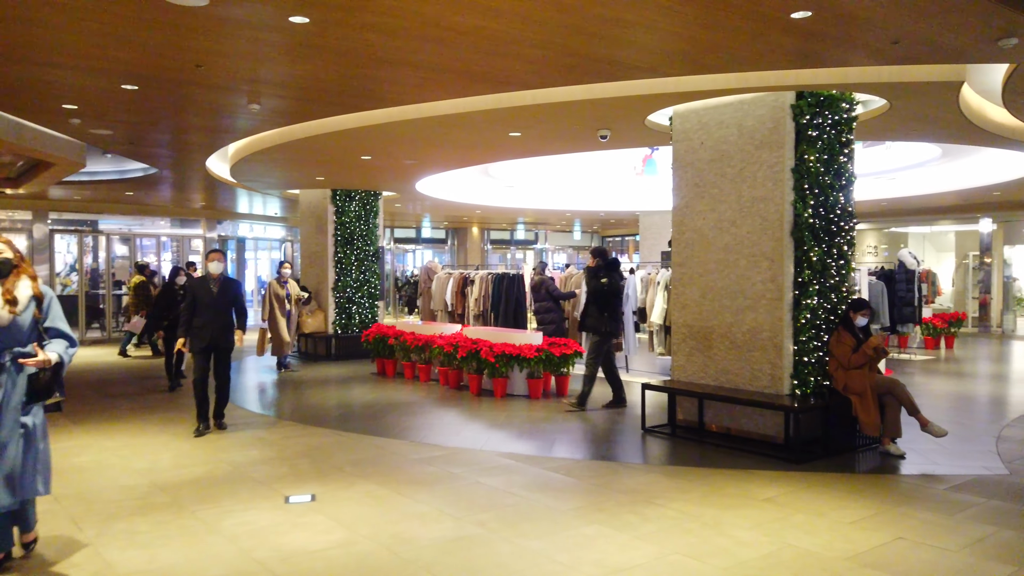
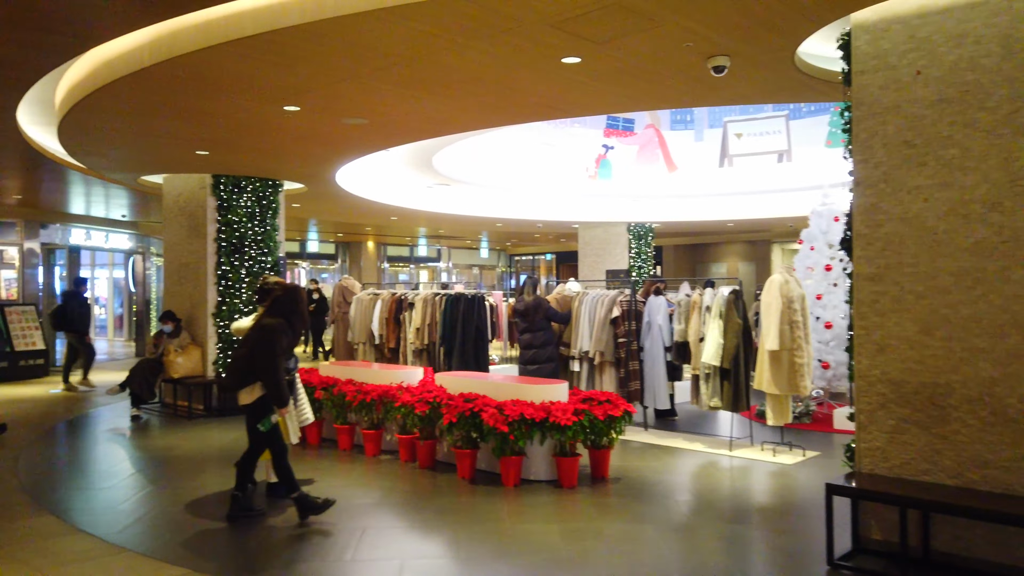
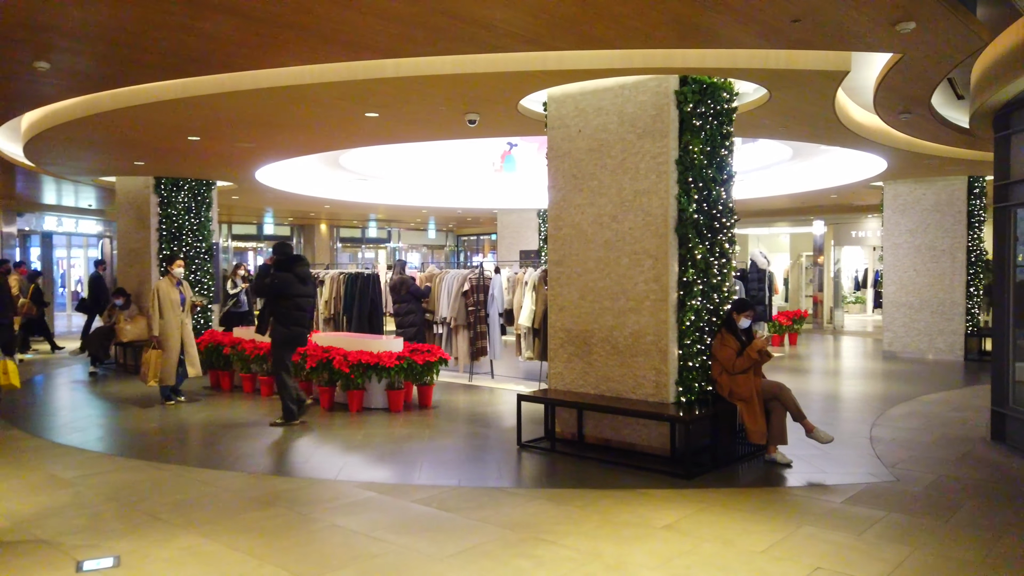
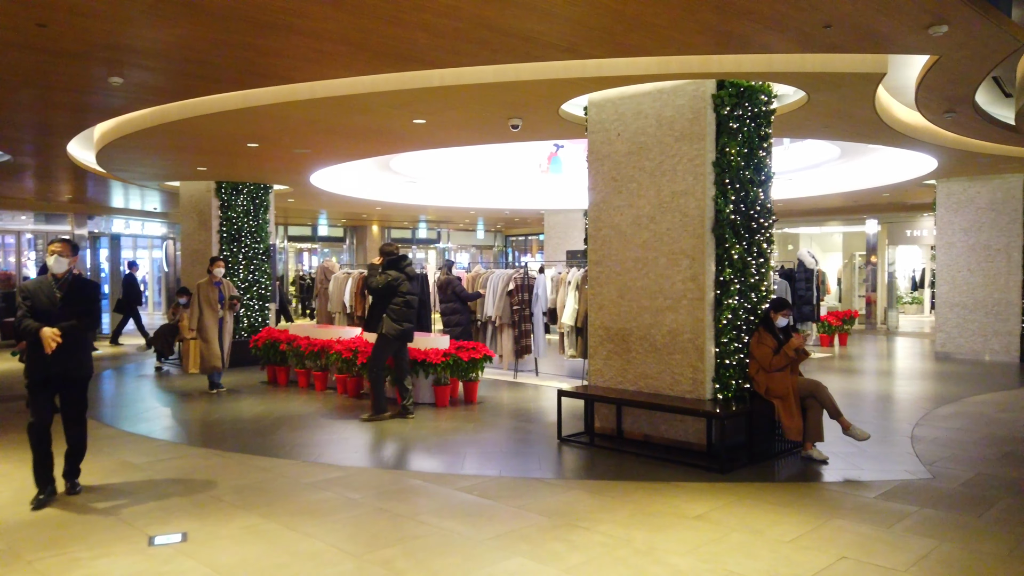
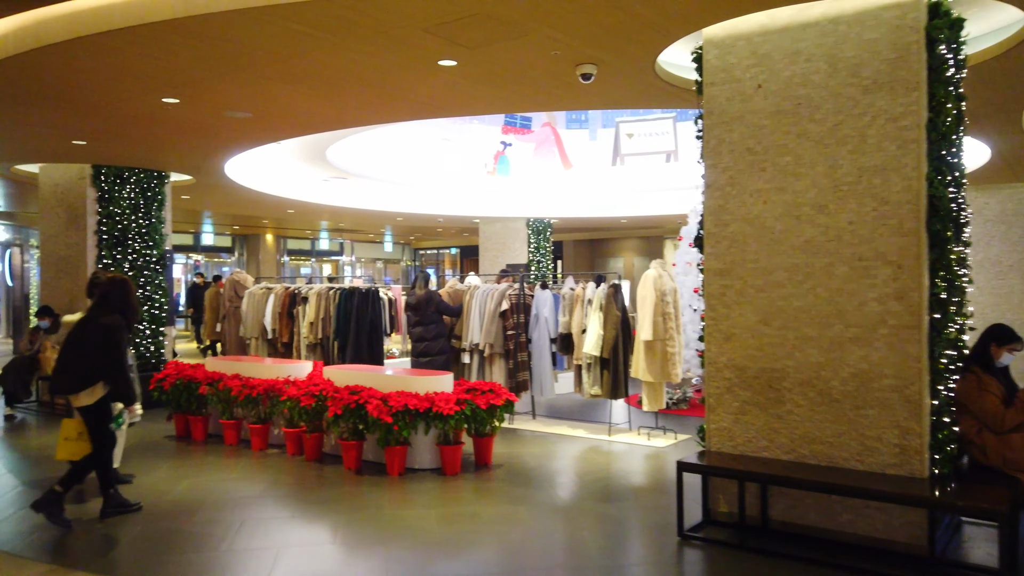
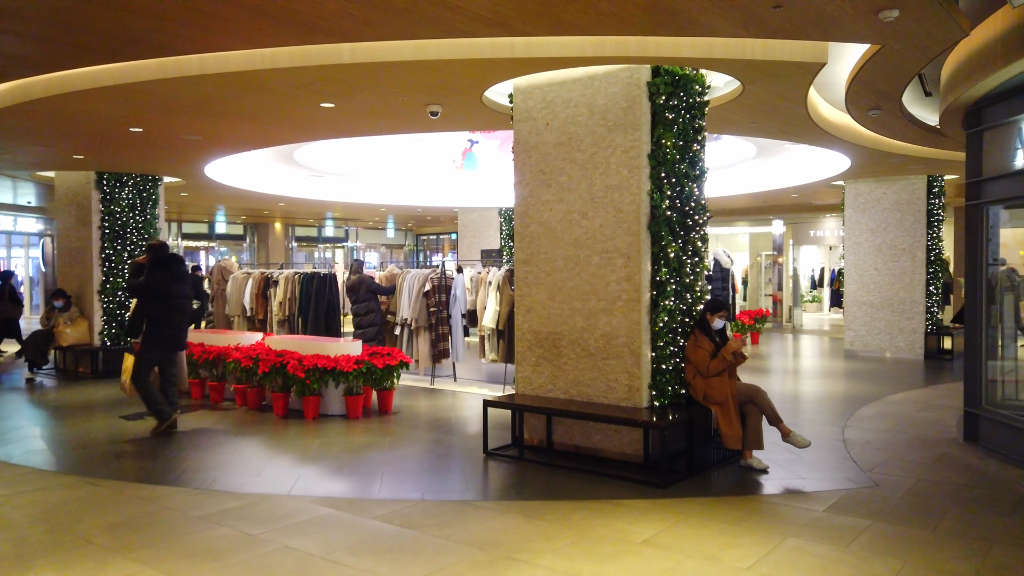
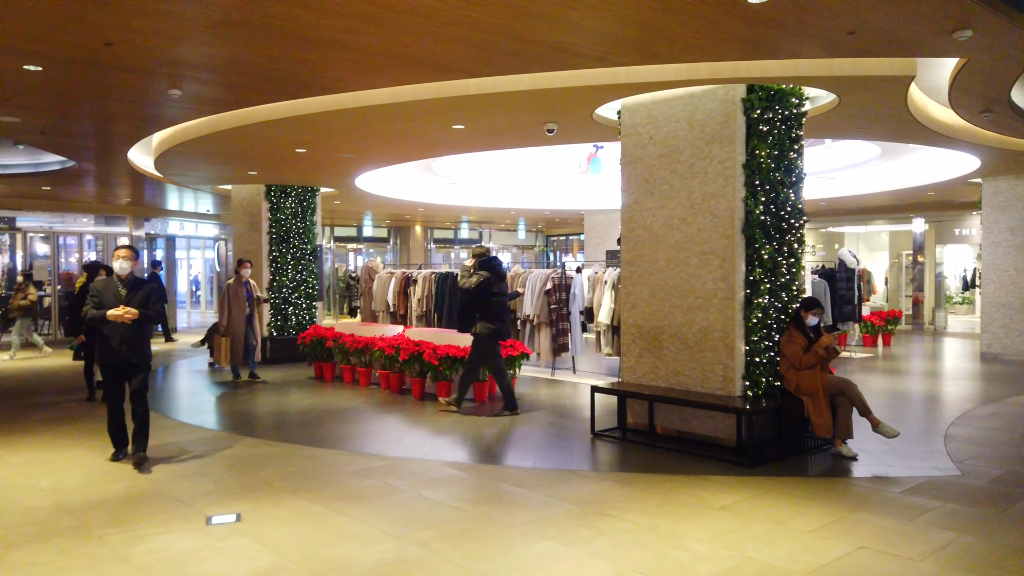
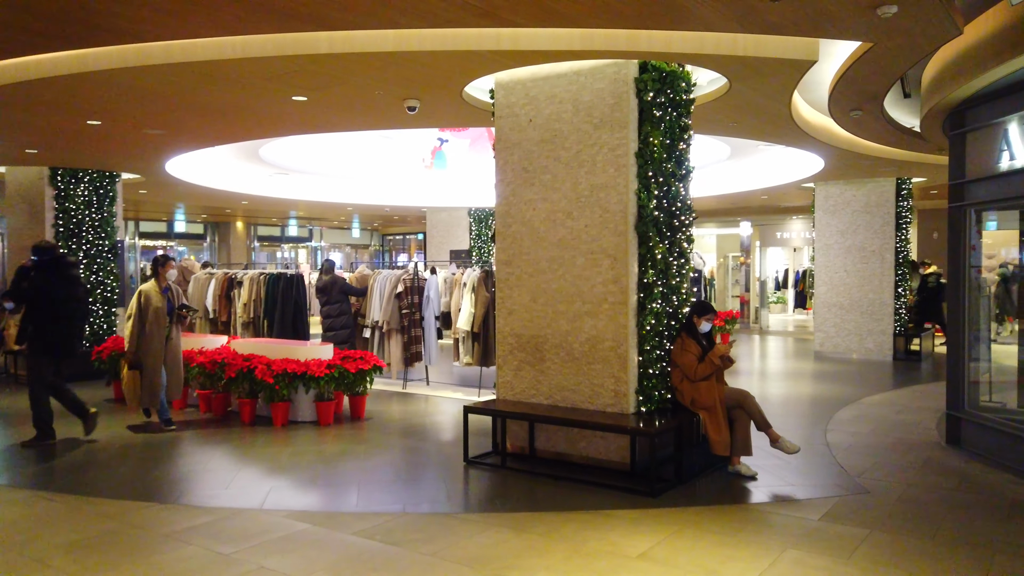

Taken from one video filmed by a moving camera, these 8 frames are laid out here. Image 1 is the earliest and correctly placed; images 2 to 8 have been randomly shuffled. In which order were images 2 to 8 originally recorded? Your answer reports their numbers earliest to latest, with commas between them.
7, 4, 3, 6, 8, 5, 2
